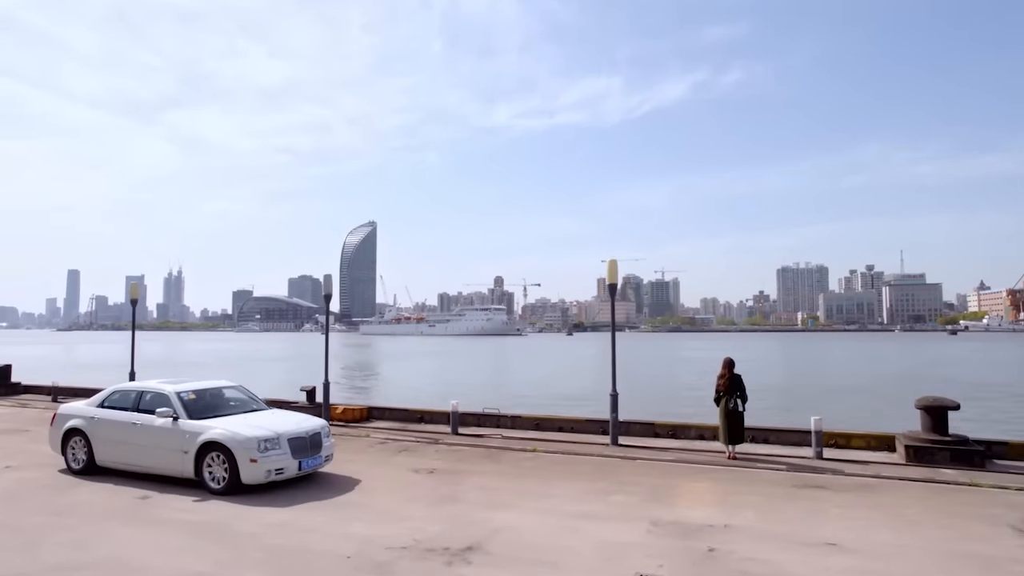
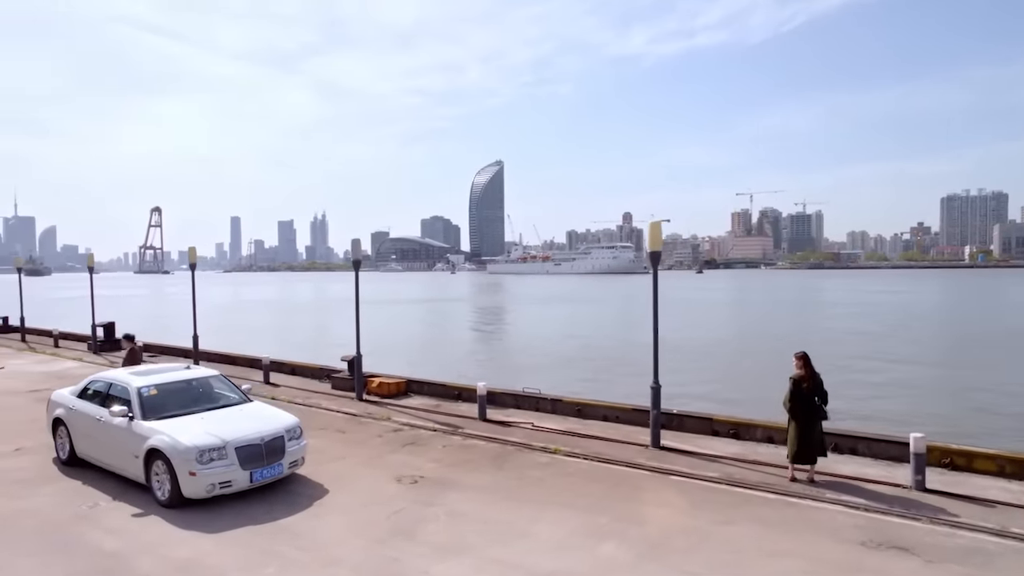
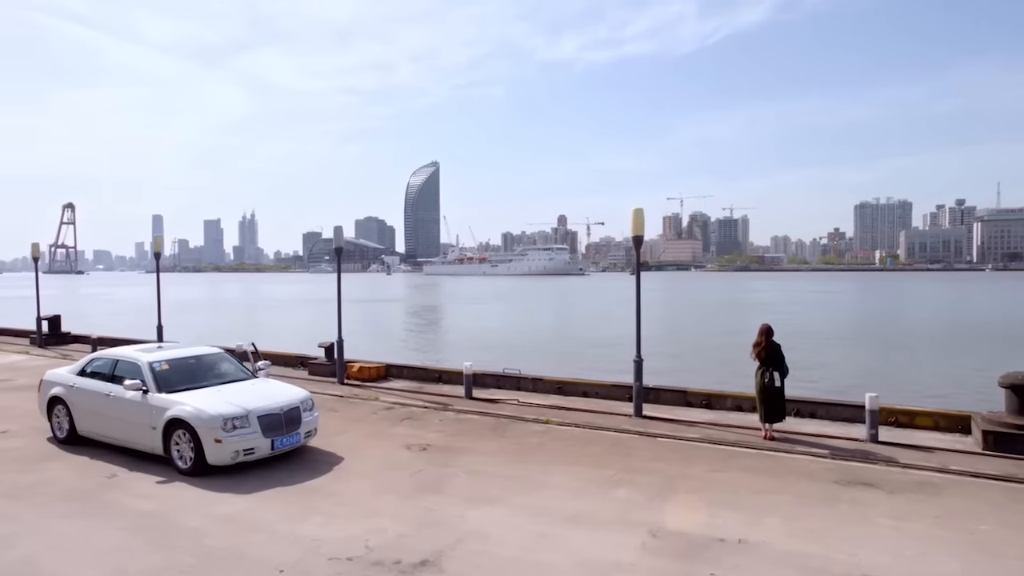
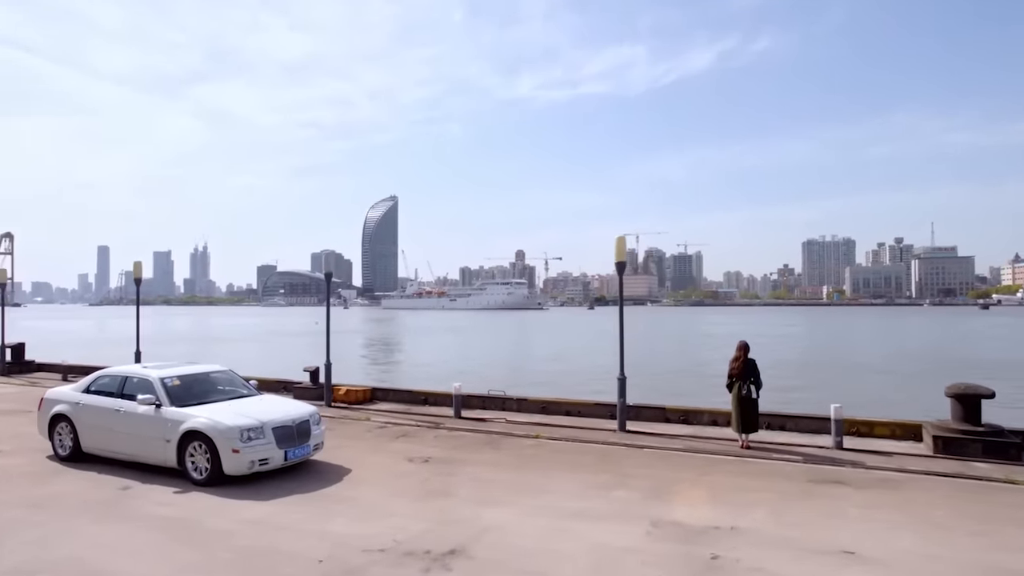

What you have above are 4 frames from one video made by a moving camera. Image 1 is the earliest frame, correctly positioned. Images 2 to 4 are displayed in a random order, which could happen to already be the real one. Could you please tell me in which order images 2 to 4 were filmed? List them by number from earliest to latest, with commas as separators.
4, 3, 2
